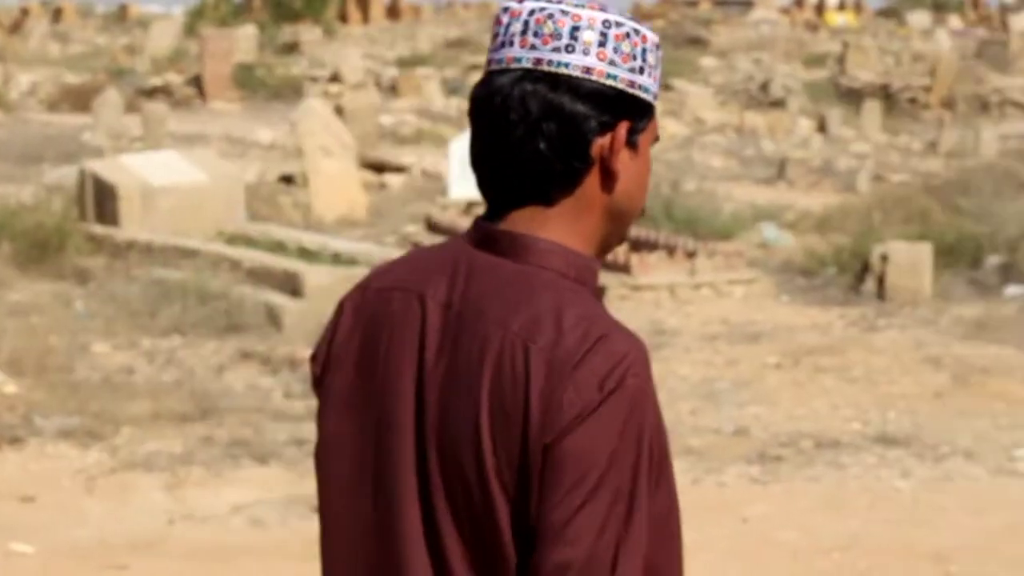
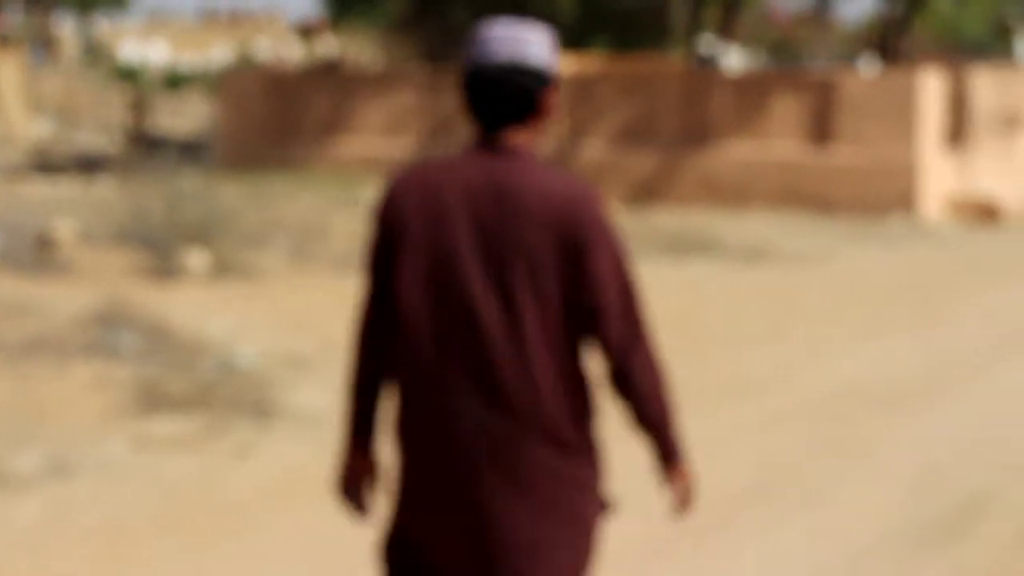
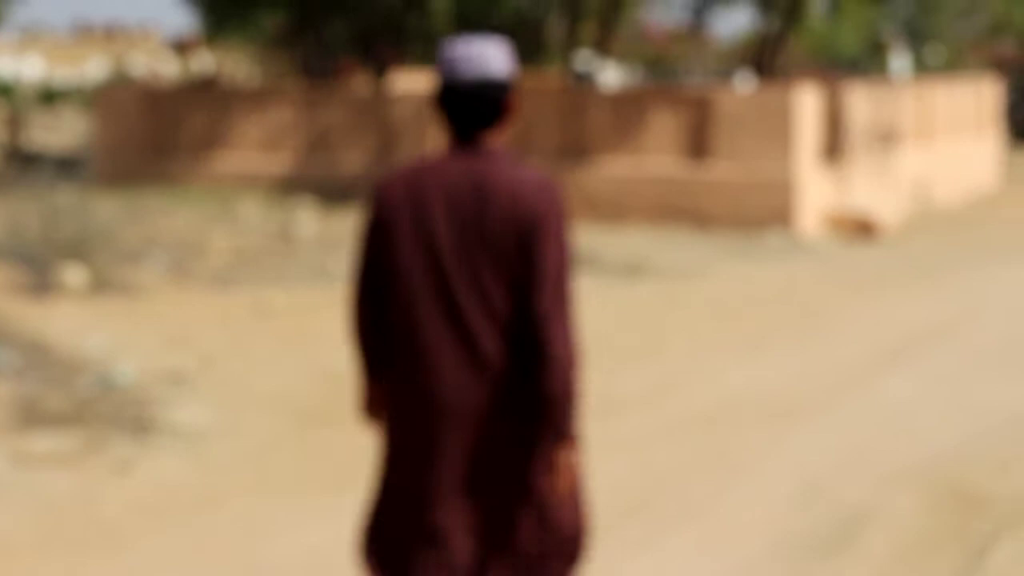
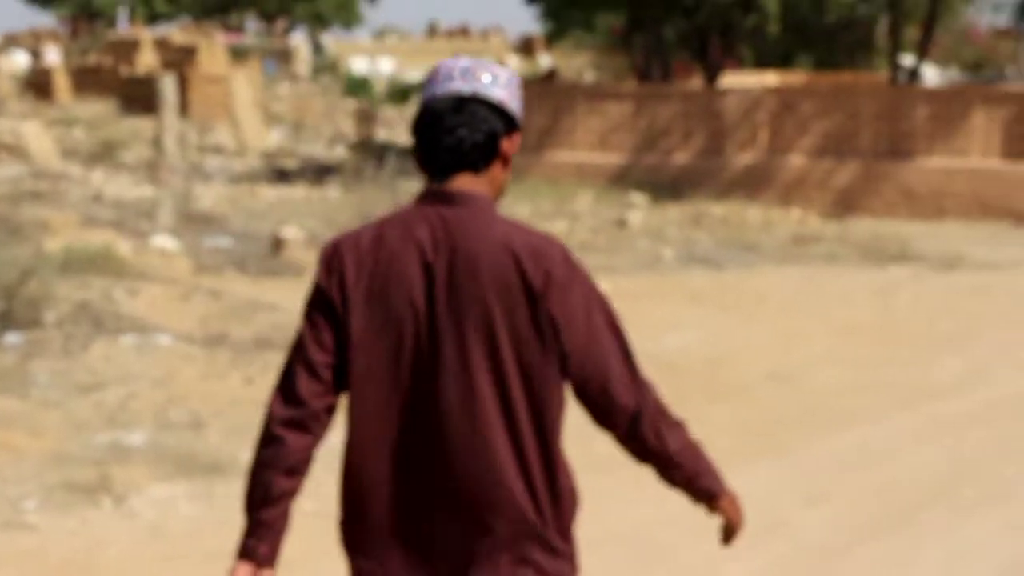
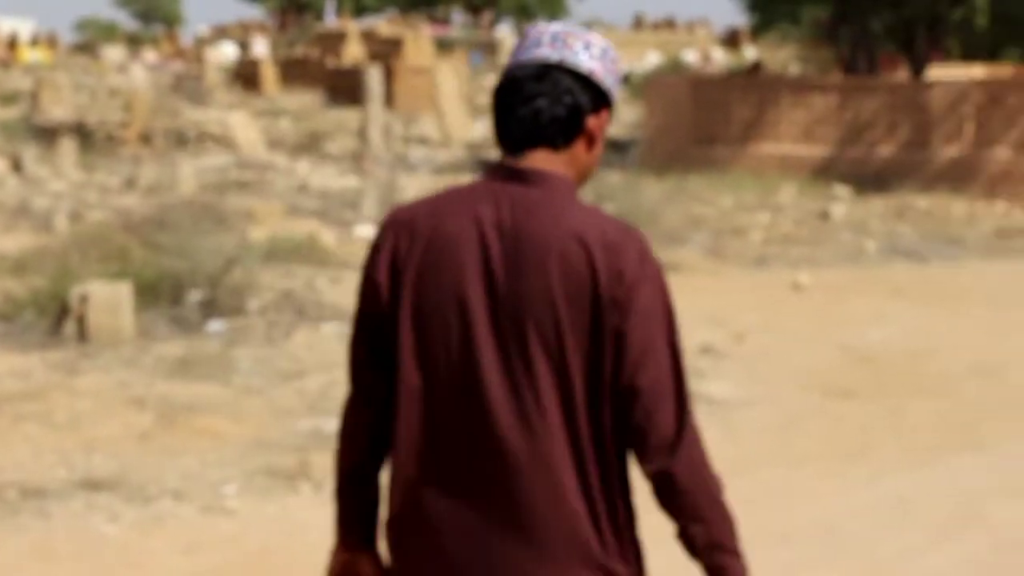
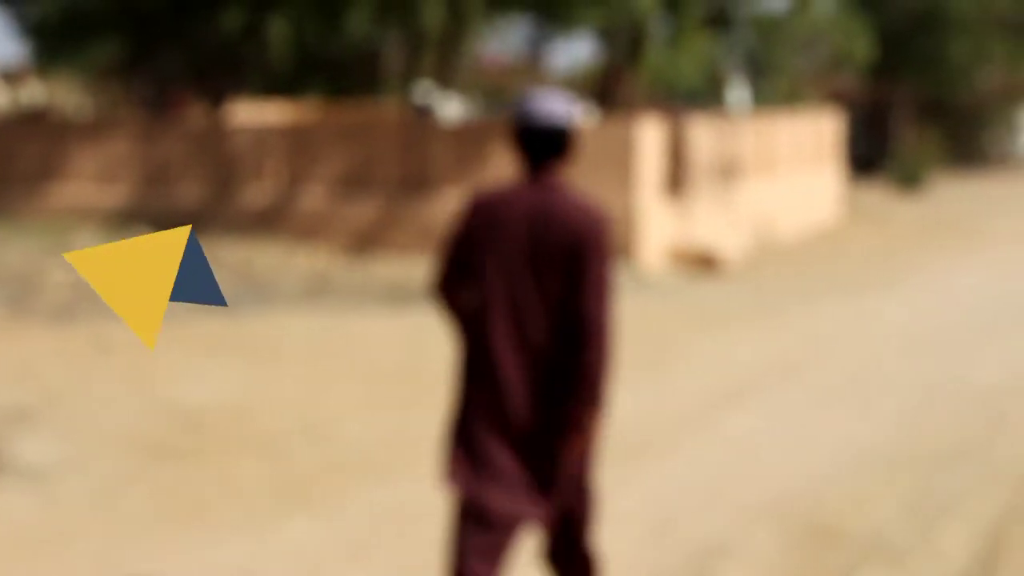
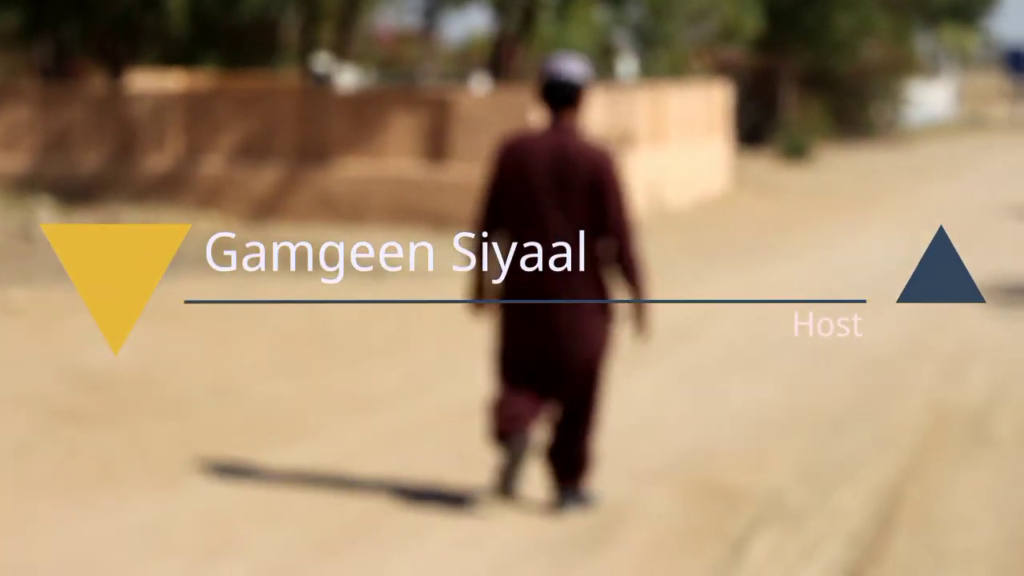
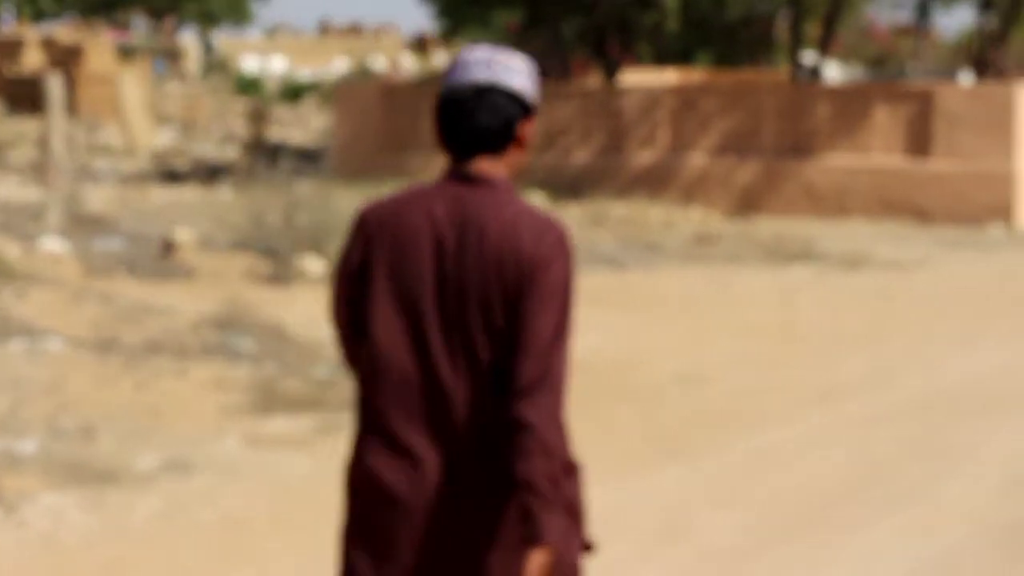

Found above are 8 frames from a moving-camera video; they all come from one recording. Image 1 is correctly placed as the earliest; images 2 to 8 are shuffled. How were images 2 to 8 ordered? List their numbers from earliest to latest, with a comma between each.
5, 4, 8, 2, 3, 6, 7
